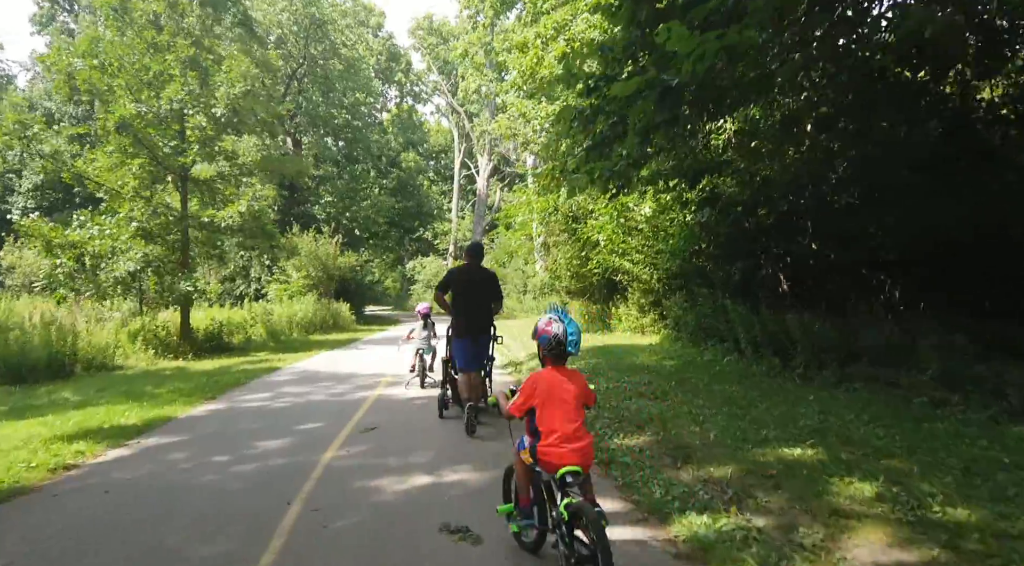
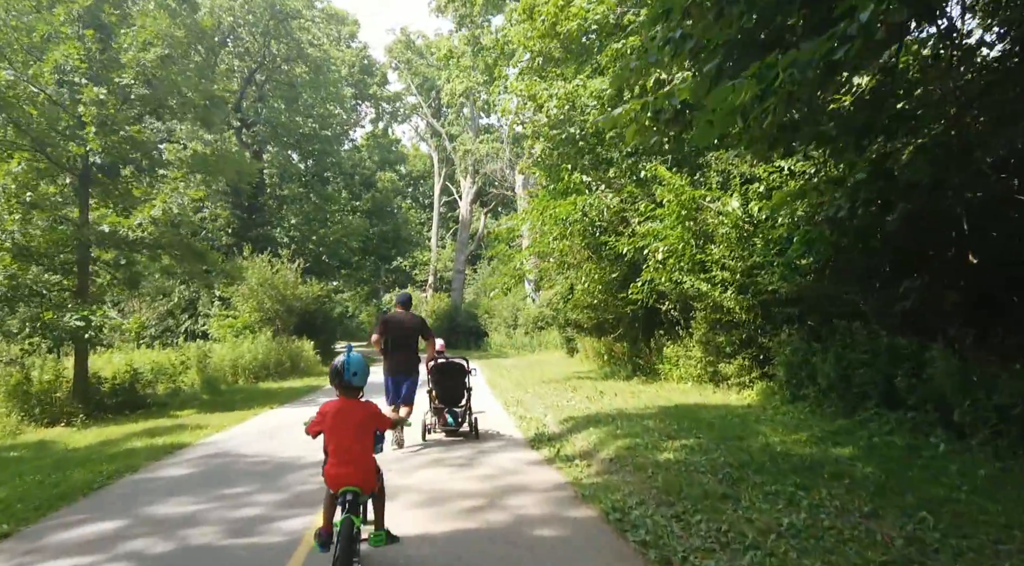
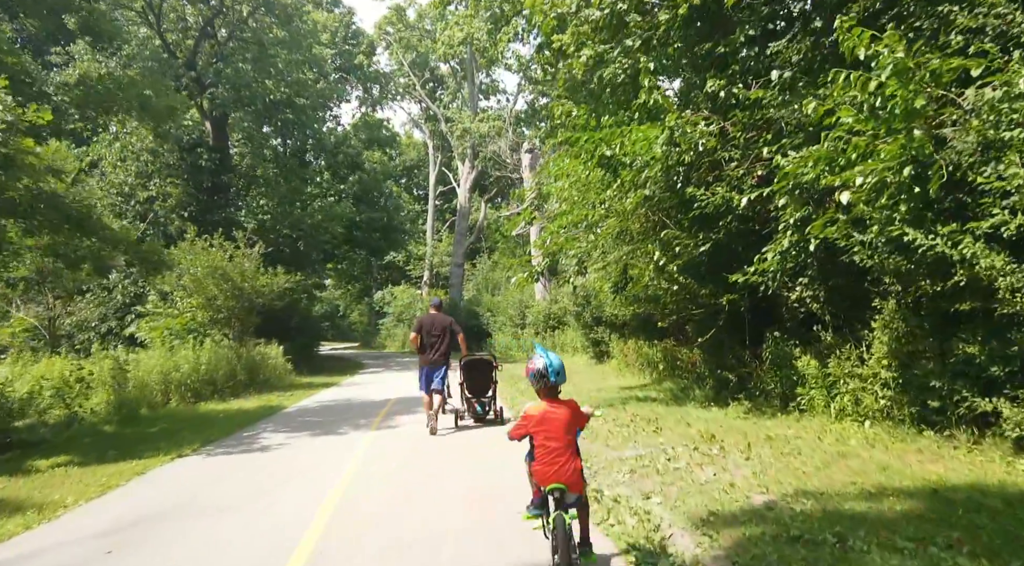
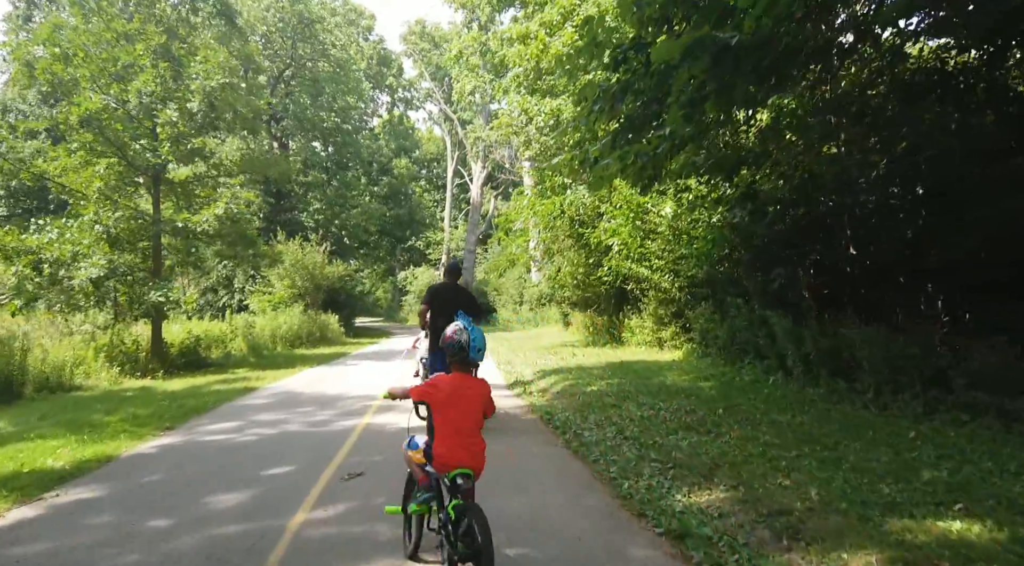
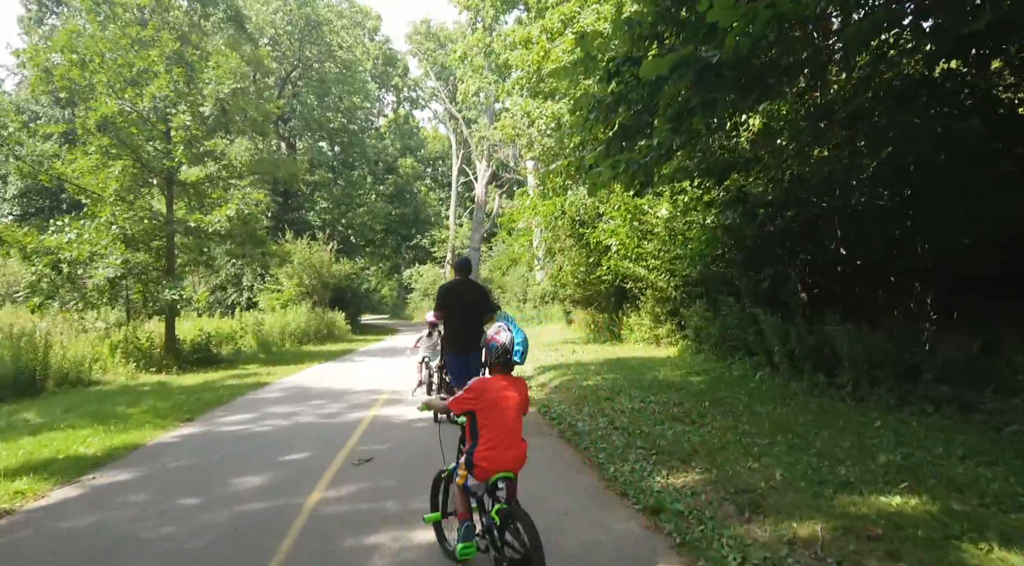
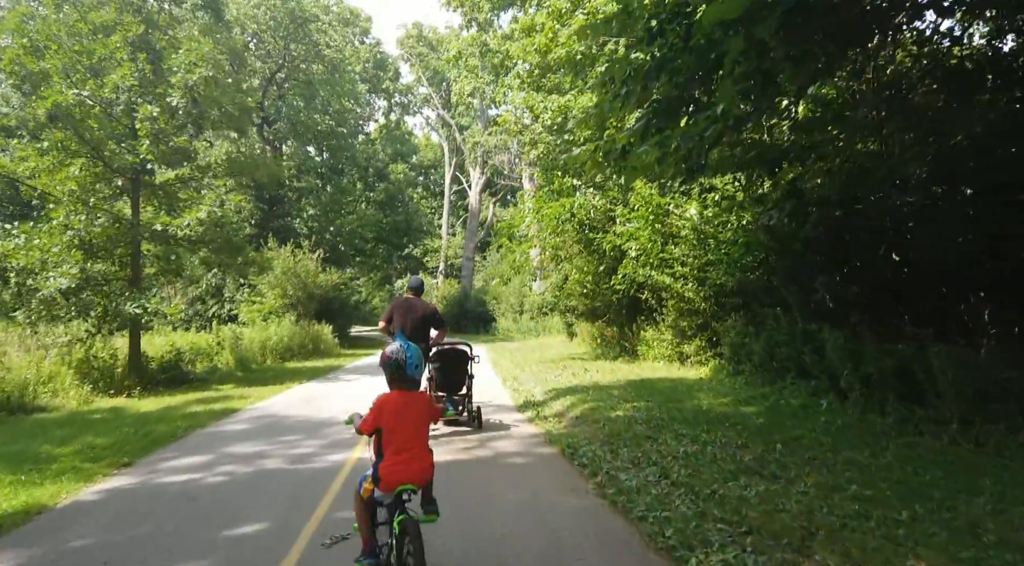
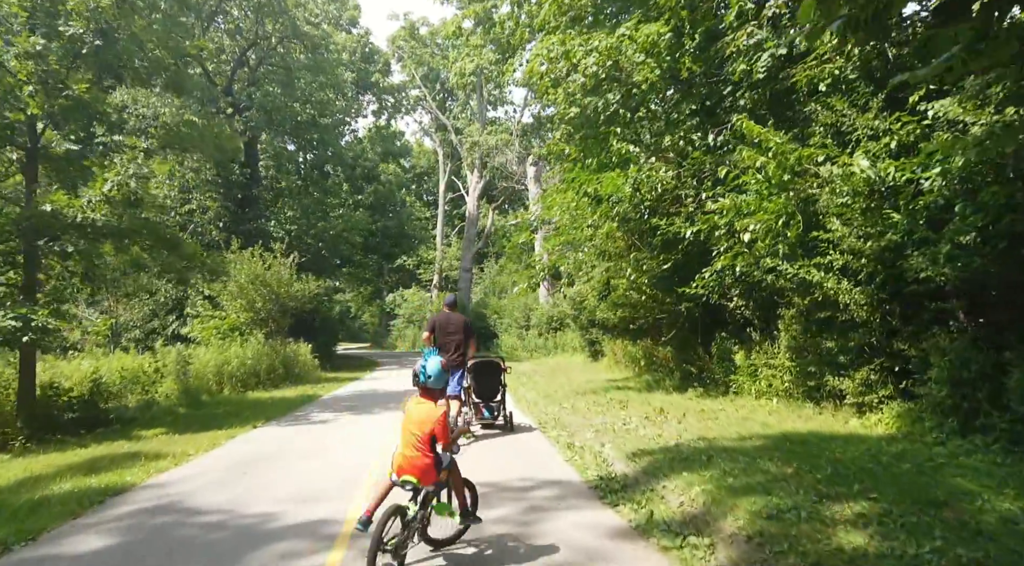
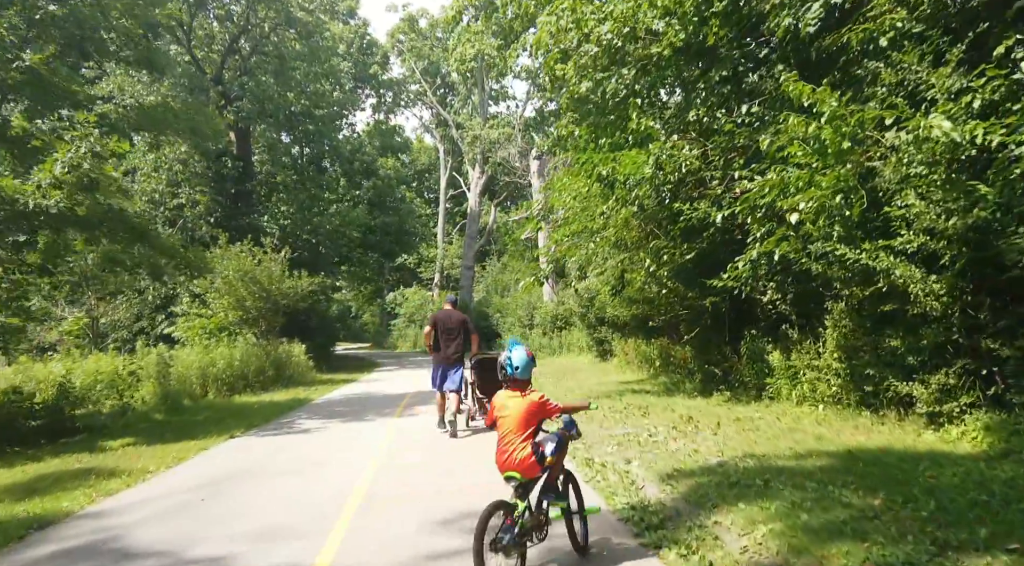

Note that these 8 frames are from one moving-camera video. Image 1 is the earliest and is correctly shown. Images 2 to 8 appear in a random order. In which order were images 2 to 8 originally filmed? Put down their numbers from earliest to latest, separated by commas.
5, 4, 6, 2, 7, 8, 3
